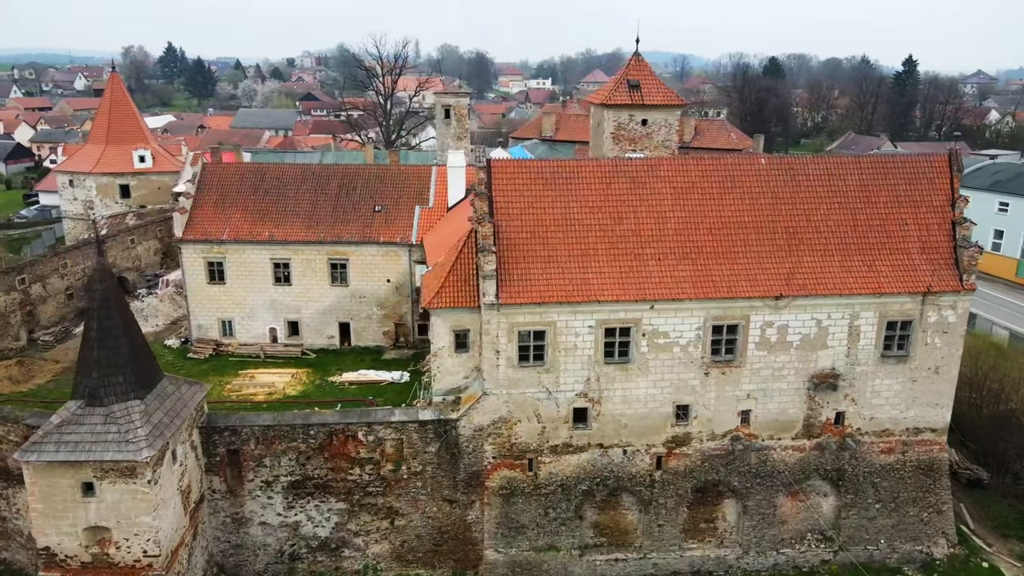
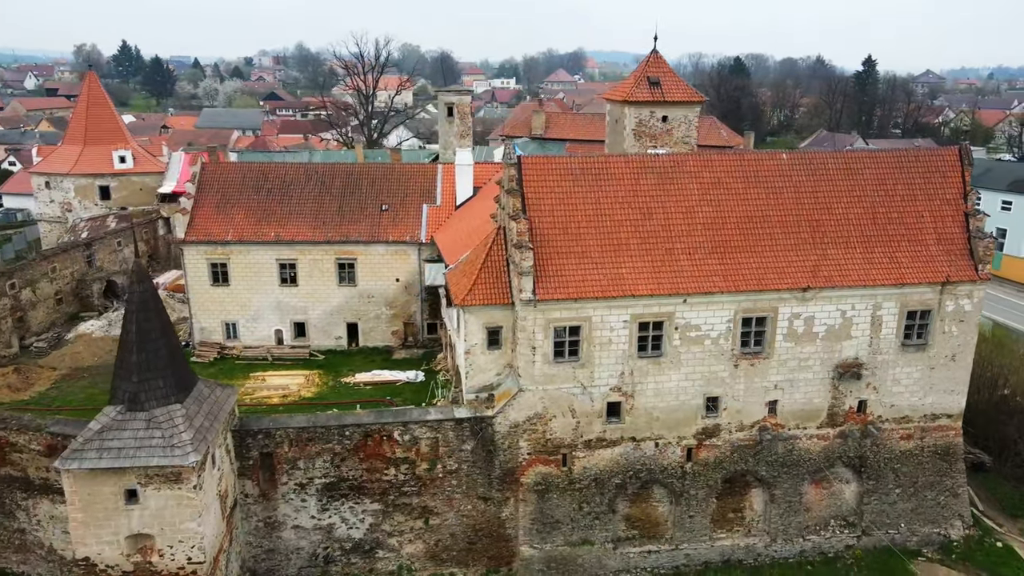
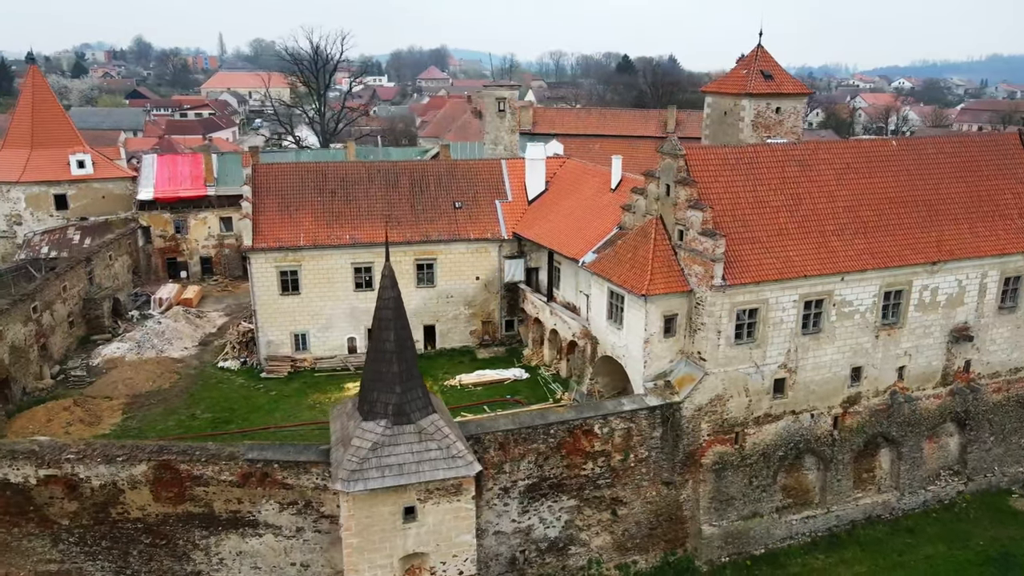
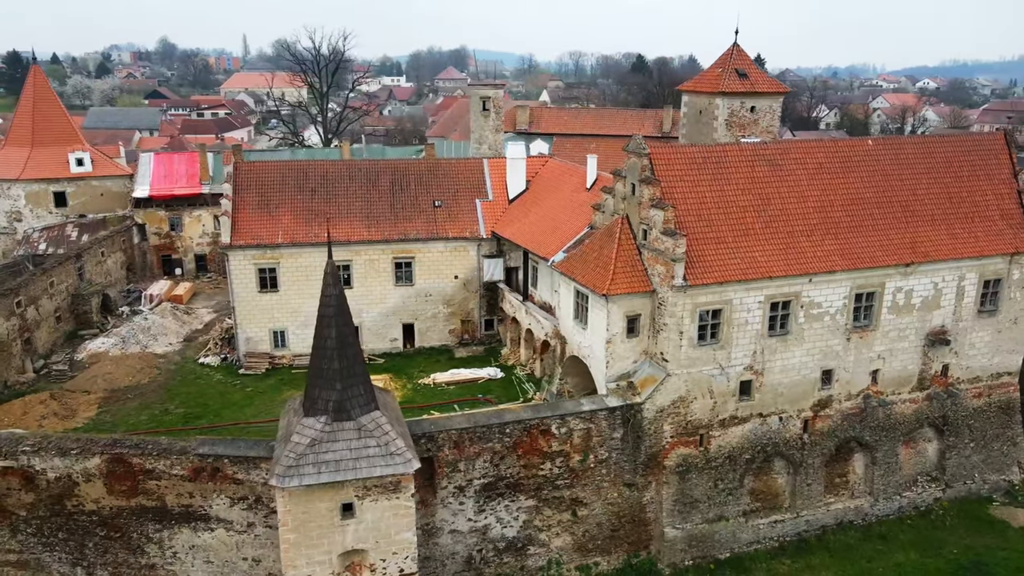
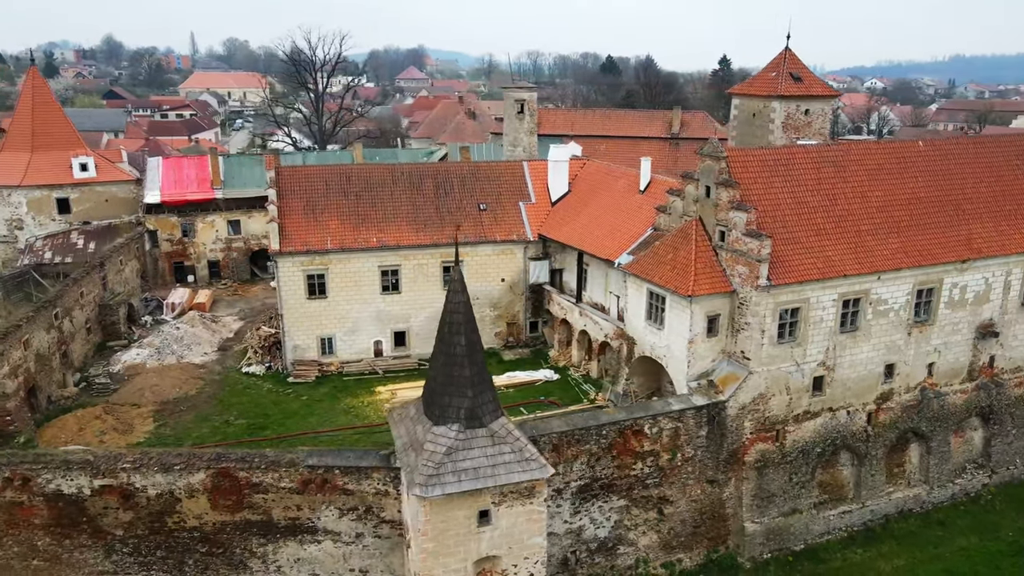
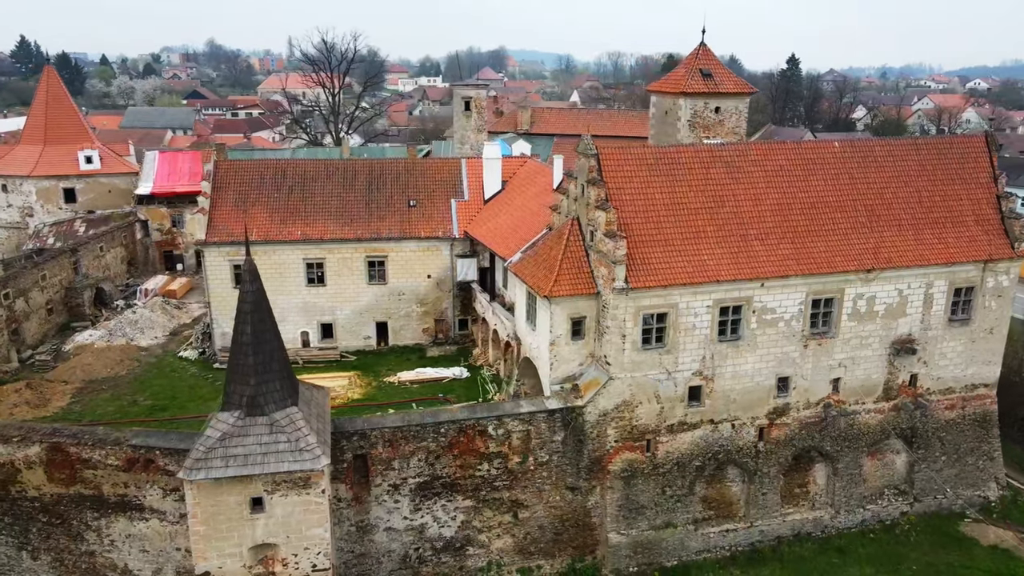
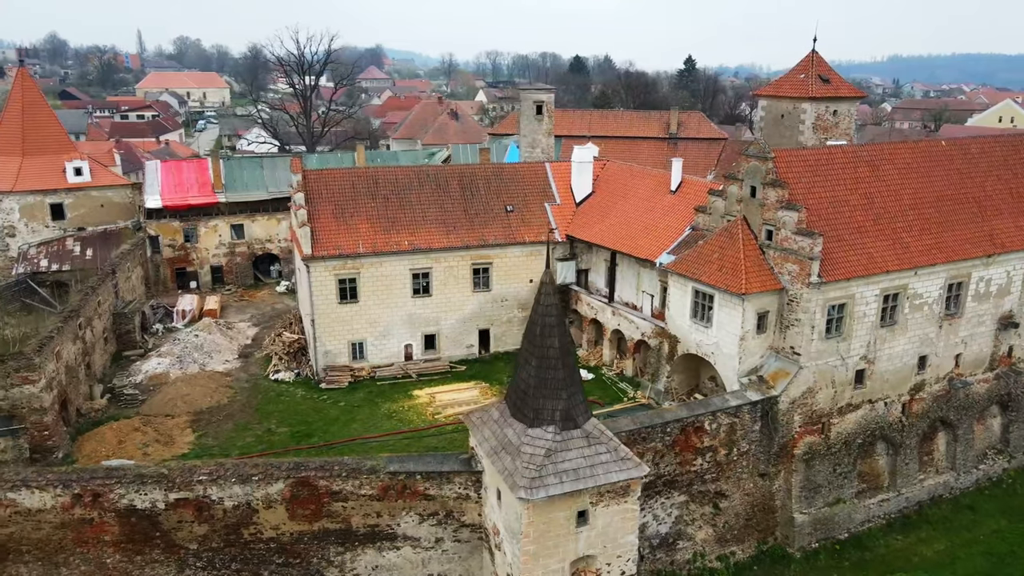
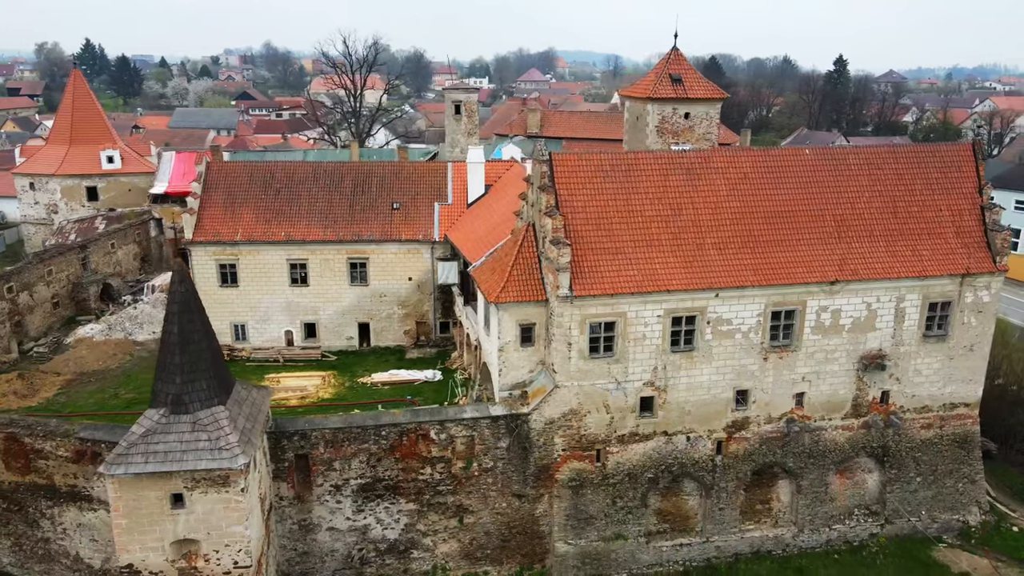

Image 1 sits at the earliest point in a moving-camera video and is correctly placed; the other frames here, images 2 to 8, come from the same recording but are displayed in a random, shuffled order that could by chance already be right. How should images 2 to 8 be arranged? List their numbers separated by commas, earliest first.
2, 8, 6, 4, 3, 5, 7
